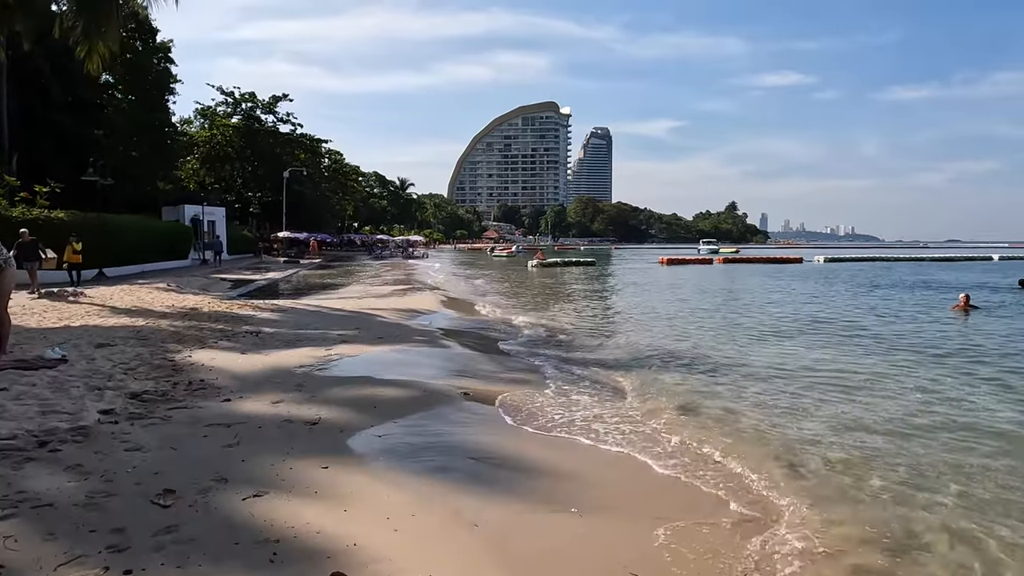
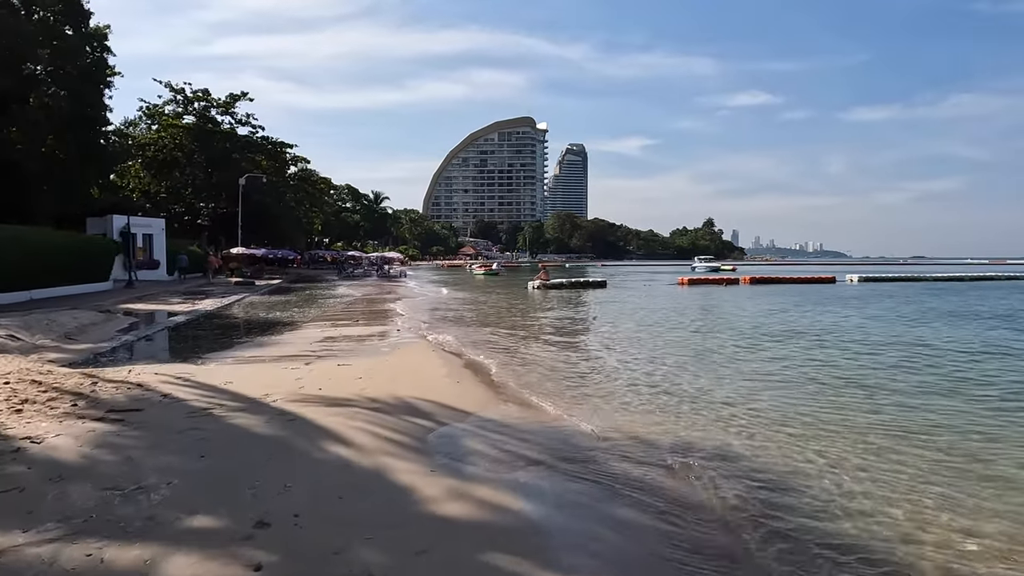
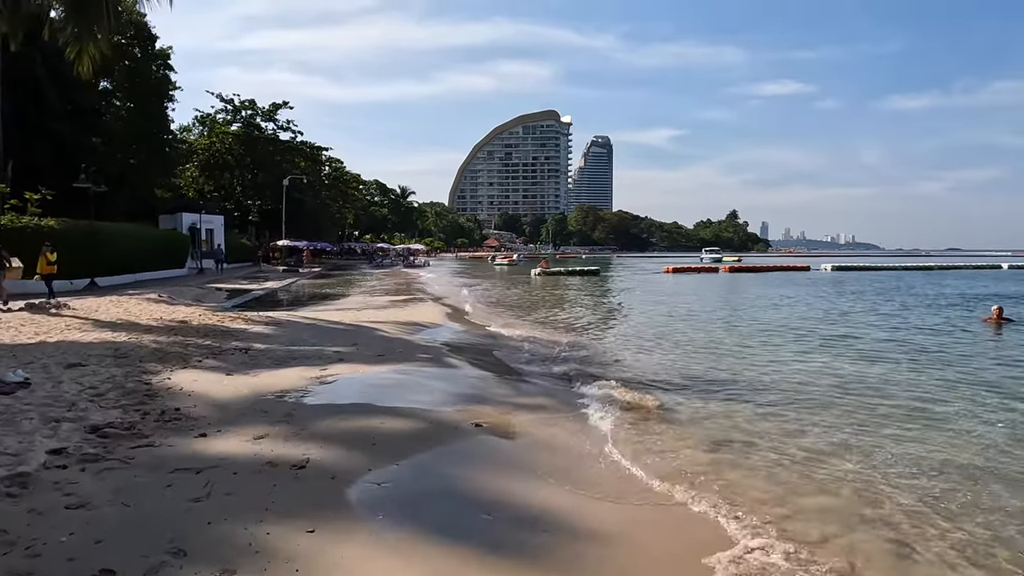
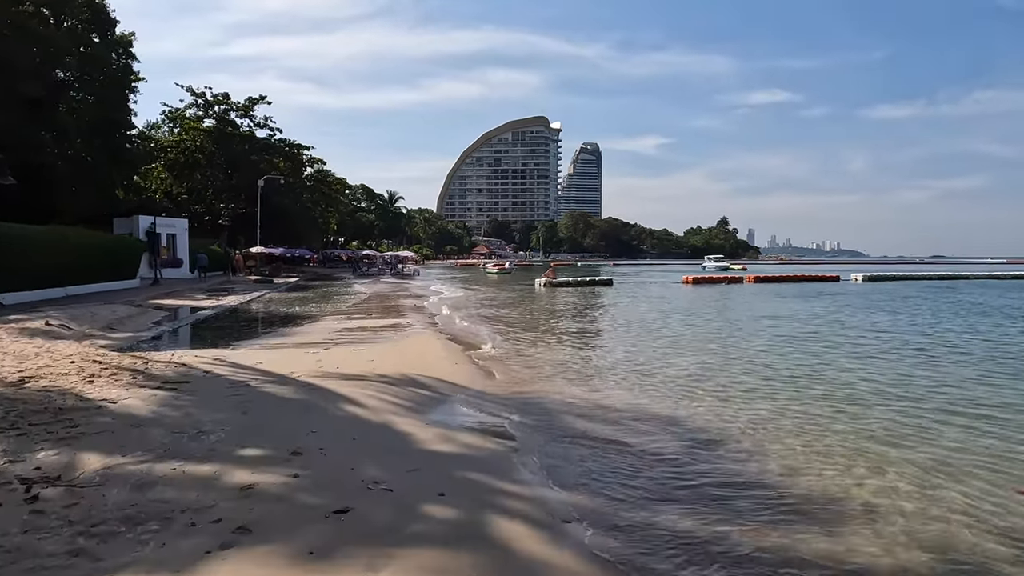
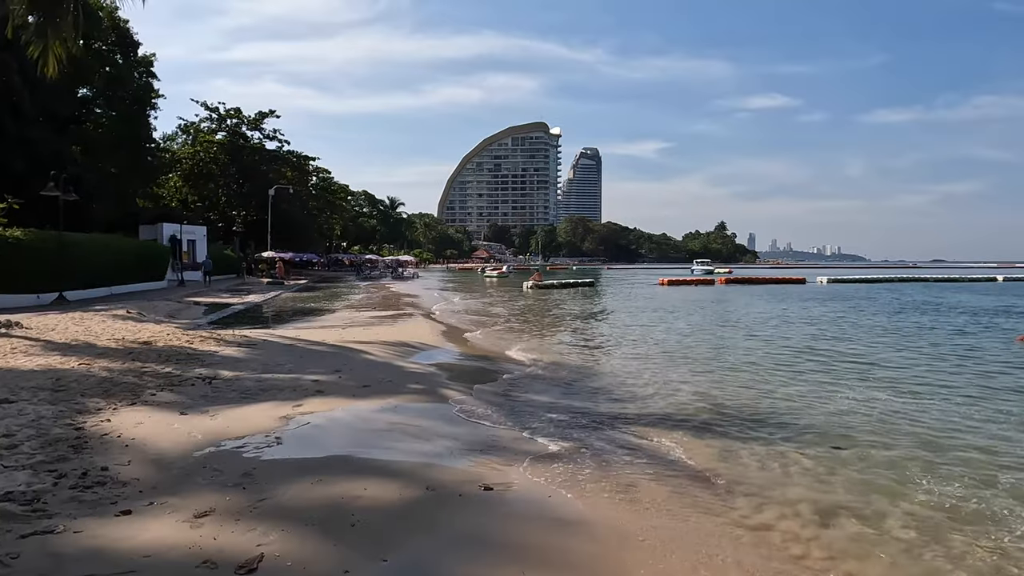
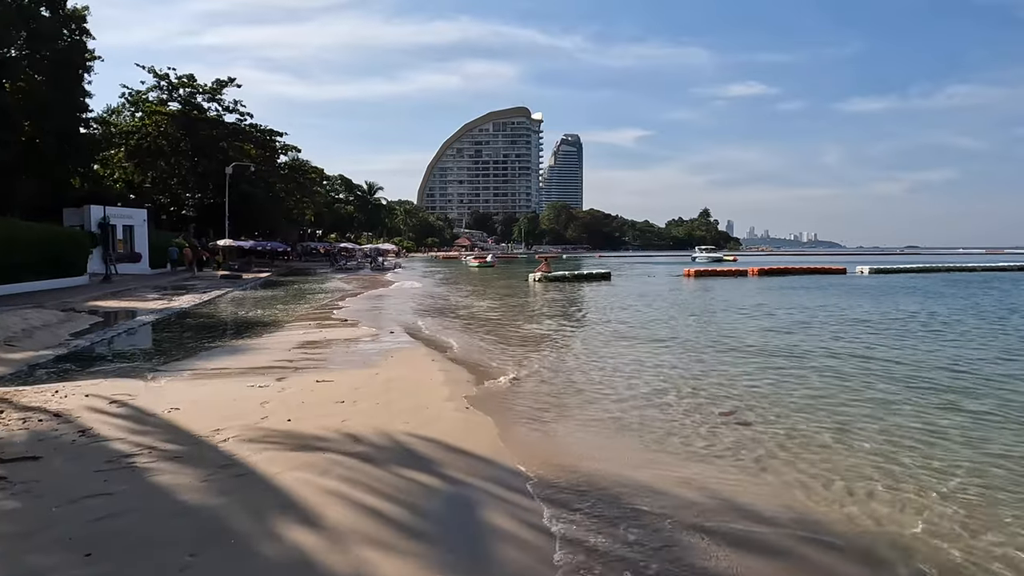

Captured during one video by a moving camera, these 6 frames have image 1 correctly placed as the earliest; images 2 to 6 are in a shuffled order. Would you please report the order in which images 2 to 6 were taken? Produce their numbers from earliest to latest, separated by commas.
3, 5, 4, 2, 6
